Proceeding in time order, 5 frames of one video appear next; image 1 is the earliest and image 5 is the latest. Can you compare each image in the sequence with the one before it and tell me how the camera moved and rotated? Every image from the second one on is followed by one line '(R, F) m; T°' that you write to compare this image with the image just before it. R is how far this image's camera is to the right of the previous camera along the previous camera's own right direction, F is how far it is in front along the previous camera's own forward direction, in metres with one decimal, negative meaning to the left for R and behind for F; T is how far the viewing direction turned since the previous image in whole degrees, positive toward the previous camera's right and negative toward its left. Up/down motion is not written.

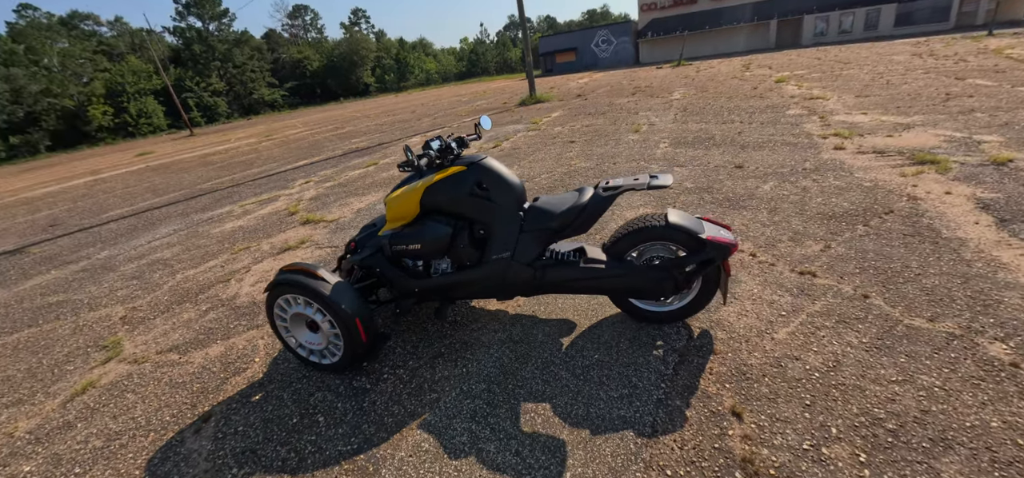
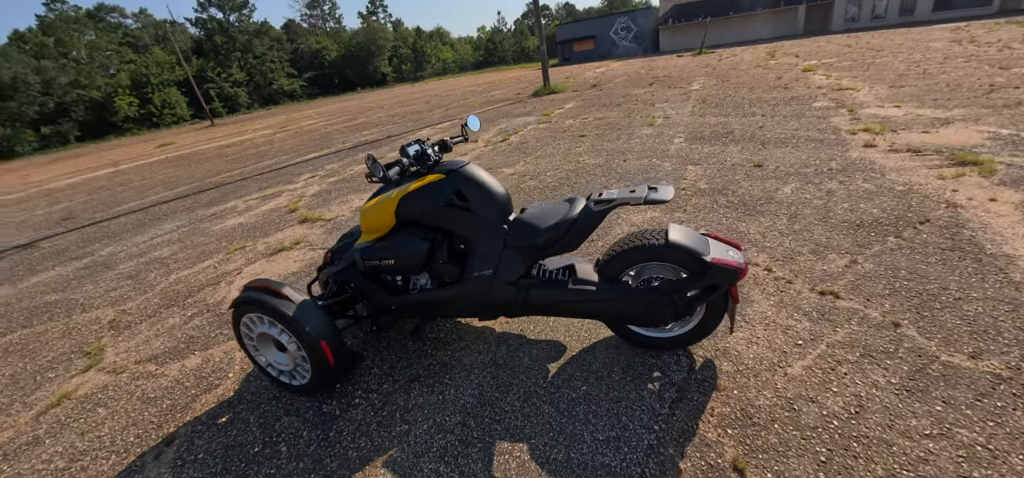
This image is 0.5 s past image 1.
(+0.2, +0.3) m; -2°
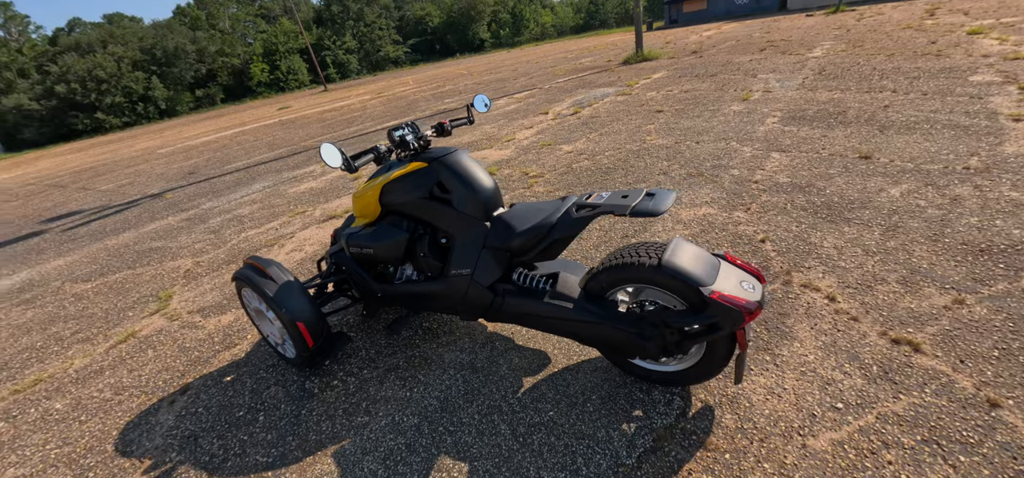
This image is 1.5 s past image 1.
(+0.6, +0.3) m; -12°
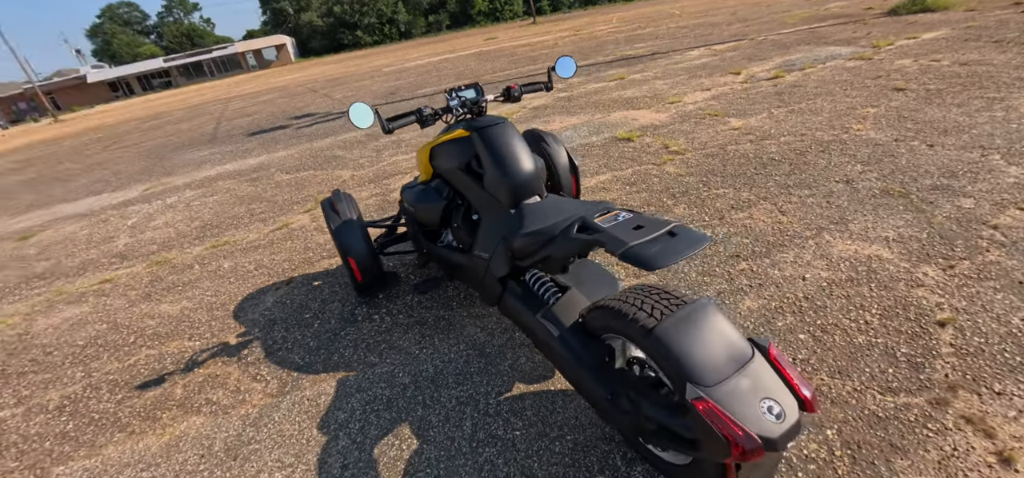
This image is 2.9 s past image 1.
(+0.7, +0.4) m; -22°
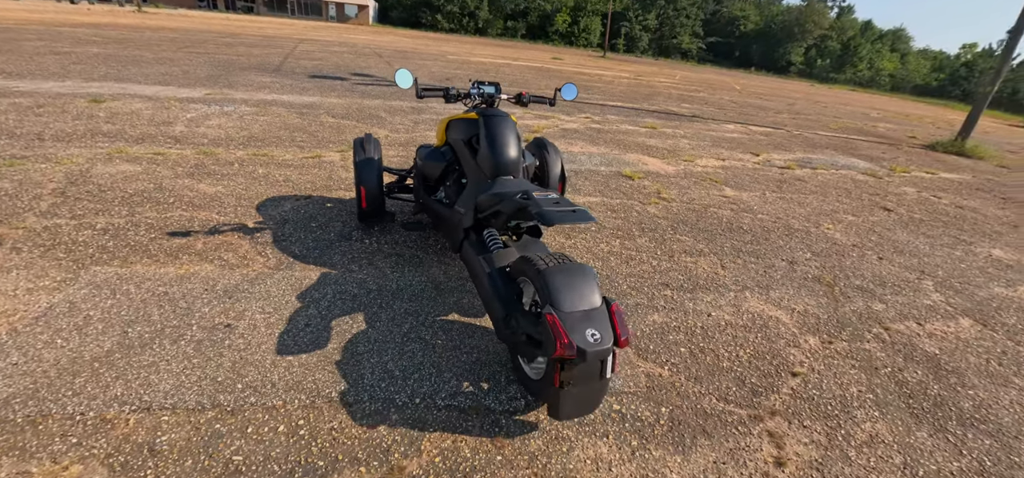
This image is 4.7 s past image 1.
(+0.3, -0.6) m; -2°
